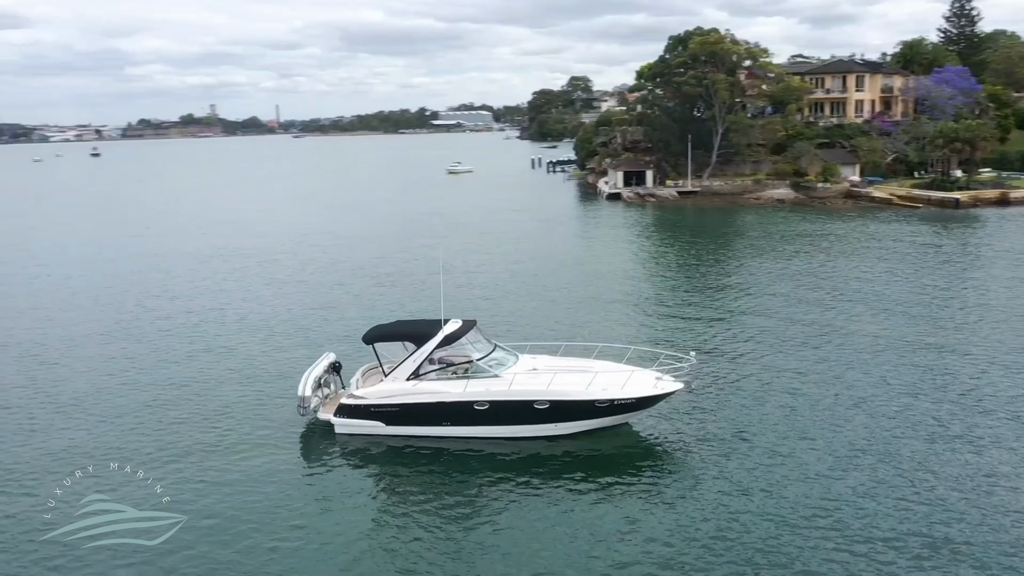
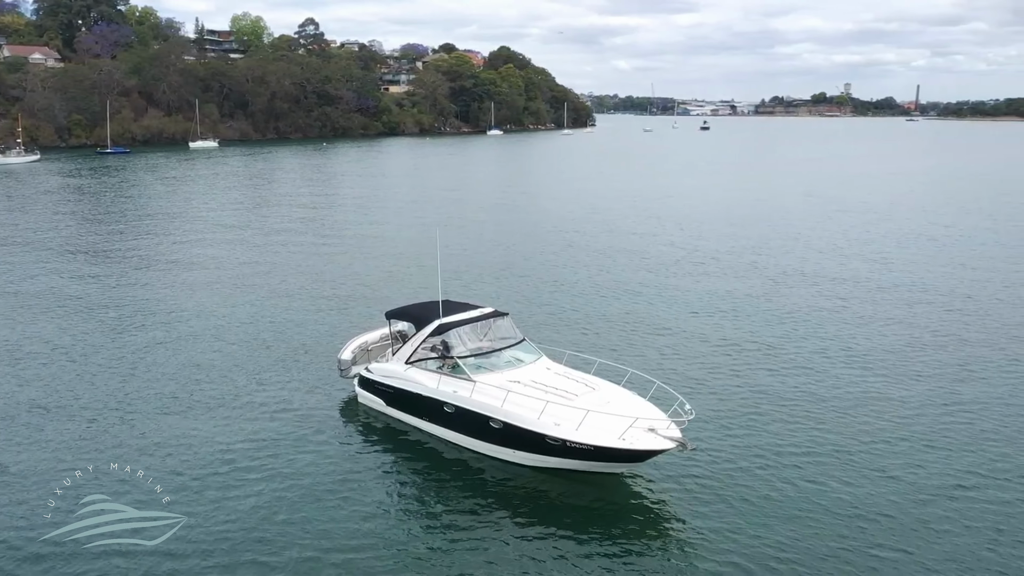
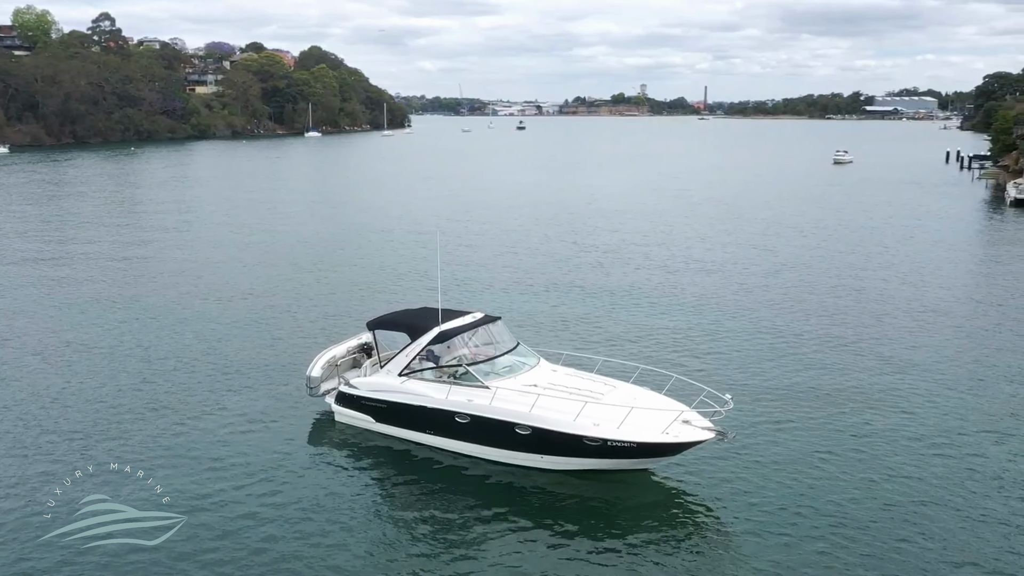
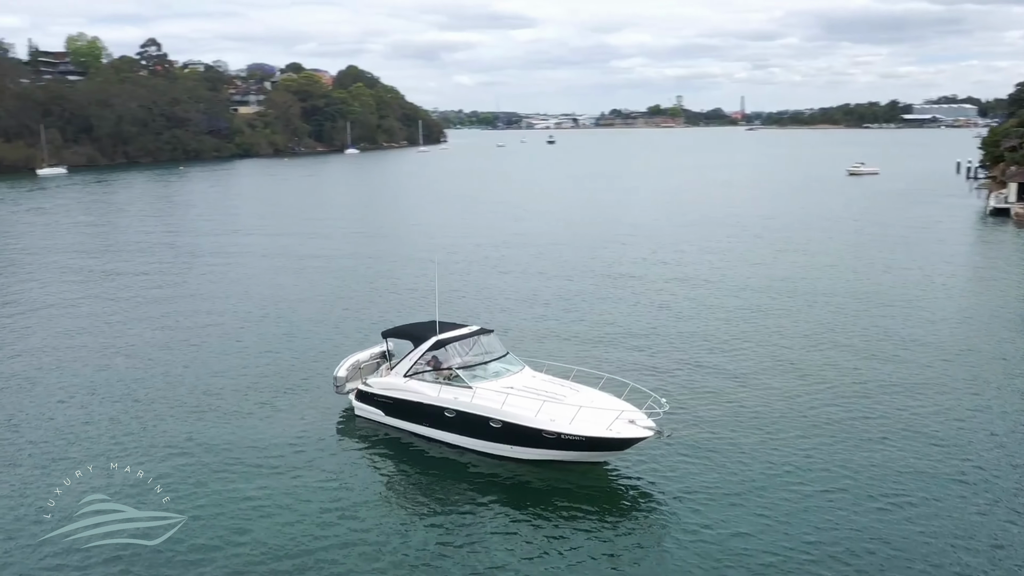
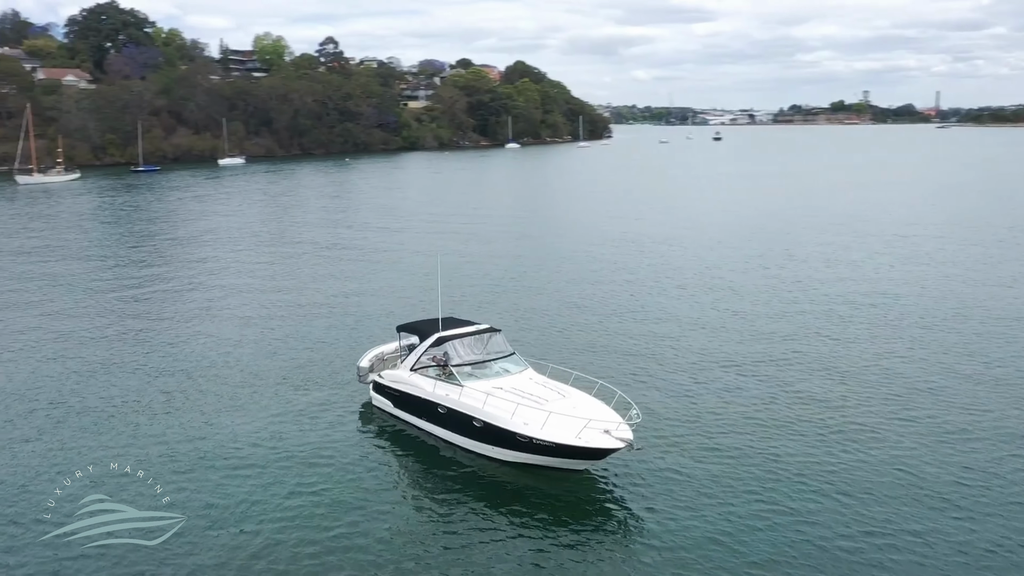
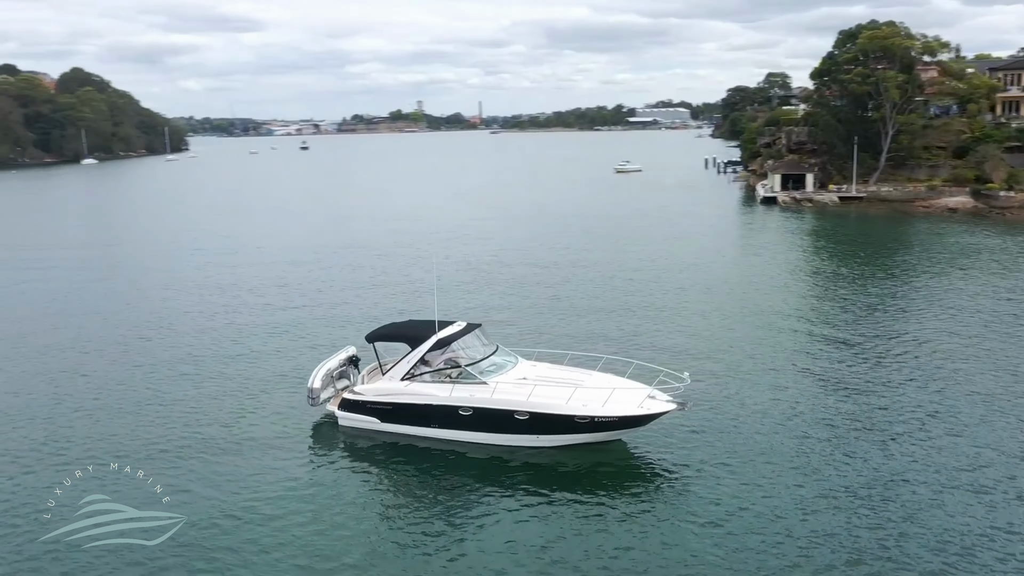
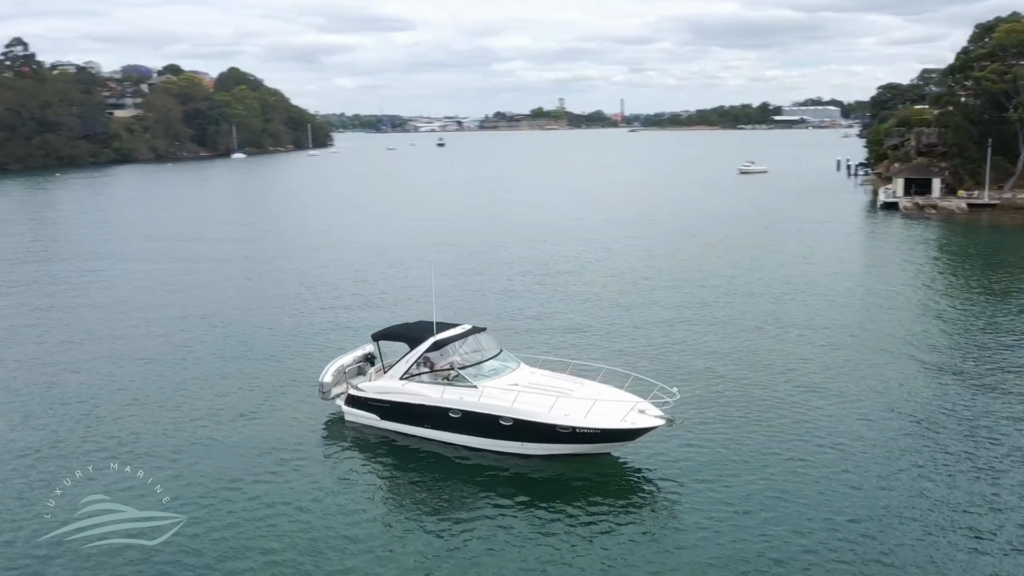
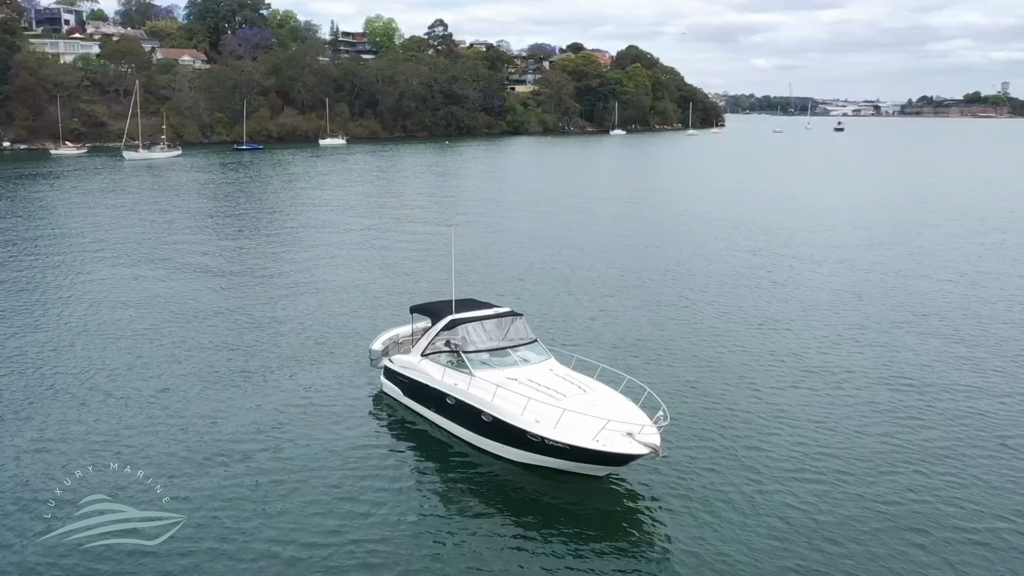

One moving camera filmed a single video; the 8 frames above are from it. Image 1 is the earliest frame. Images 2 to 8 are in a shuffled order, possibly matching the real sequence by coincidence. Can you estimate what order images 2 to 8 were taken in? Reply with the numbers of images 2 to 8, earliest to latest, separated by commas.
6, 7, 4, 5, 8, 2, 3
